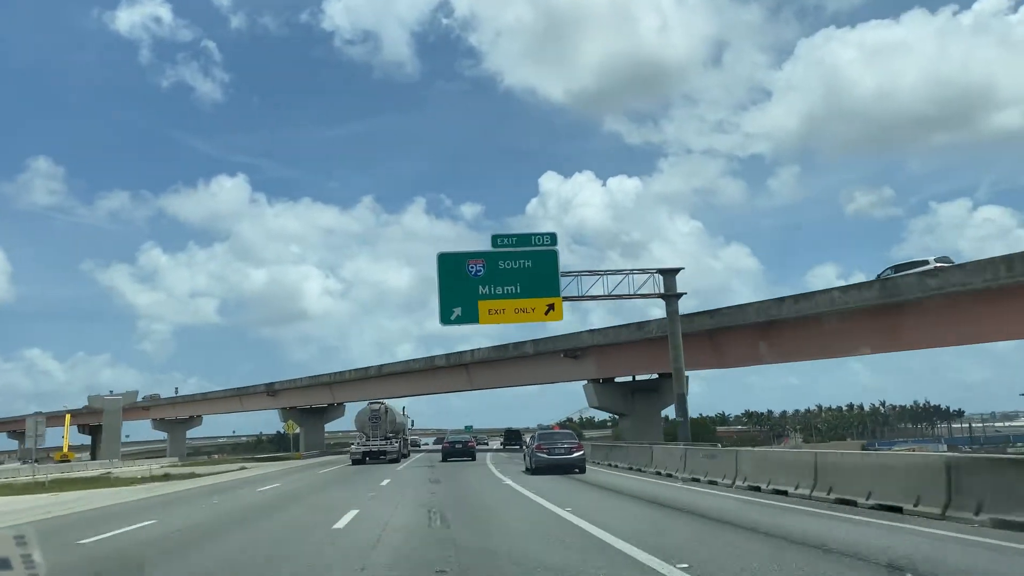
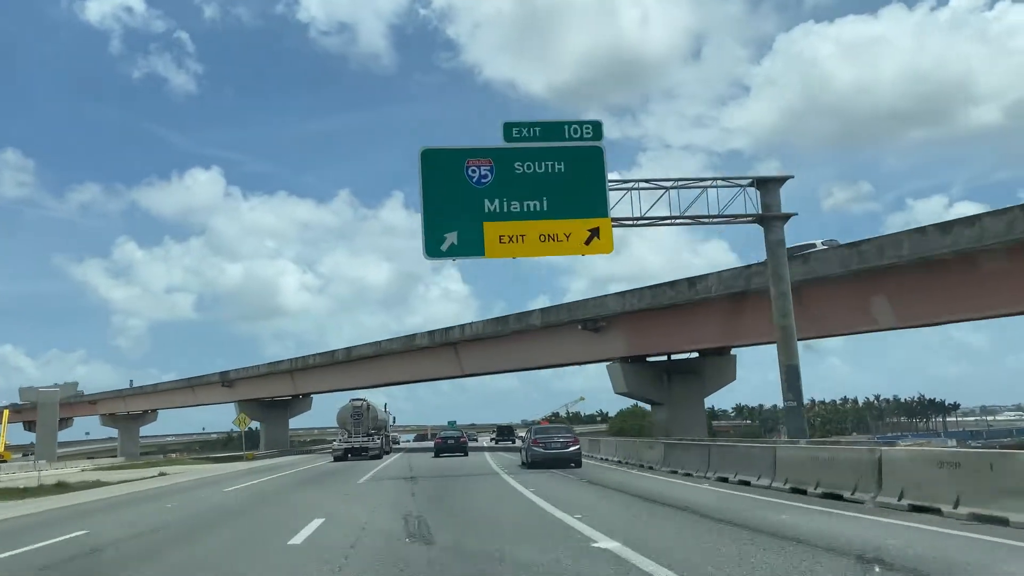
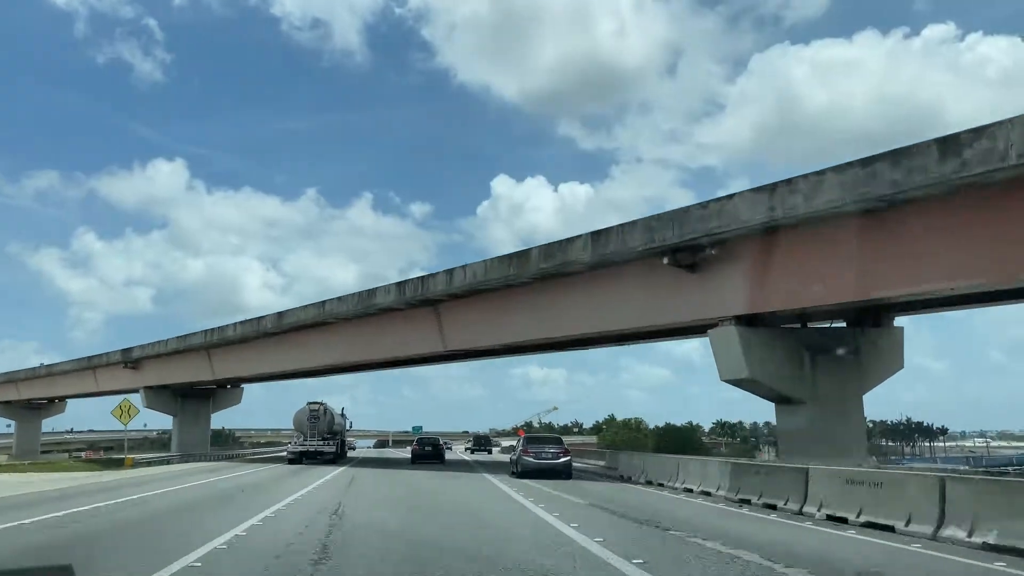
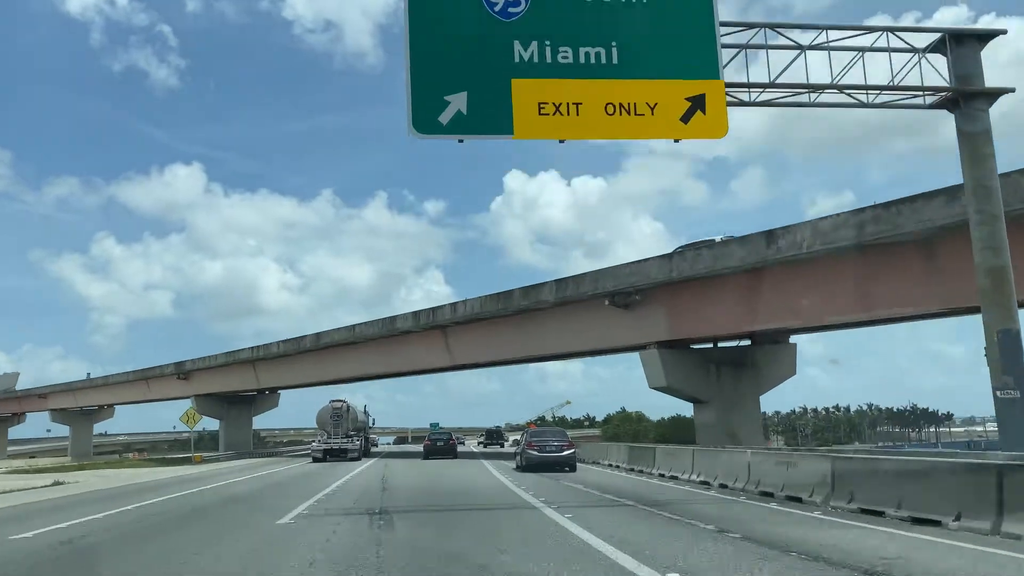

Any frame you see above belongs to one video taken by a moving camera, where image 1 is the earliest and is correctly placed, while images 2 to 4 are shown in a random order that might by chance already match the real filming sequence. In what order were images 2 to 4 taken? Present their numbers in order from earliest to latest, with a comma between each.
2, 4, 3
